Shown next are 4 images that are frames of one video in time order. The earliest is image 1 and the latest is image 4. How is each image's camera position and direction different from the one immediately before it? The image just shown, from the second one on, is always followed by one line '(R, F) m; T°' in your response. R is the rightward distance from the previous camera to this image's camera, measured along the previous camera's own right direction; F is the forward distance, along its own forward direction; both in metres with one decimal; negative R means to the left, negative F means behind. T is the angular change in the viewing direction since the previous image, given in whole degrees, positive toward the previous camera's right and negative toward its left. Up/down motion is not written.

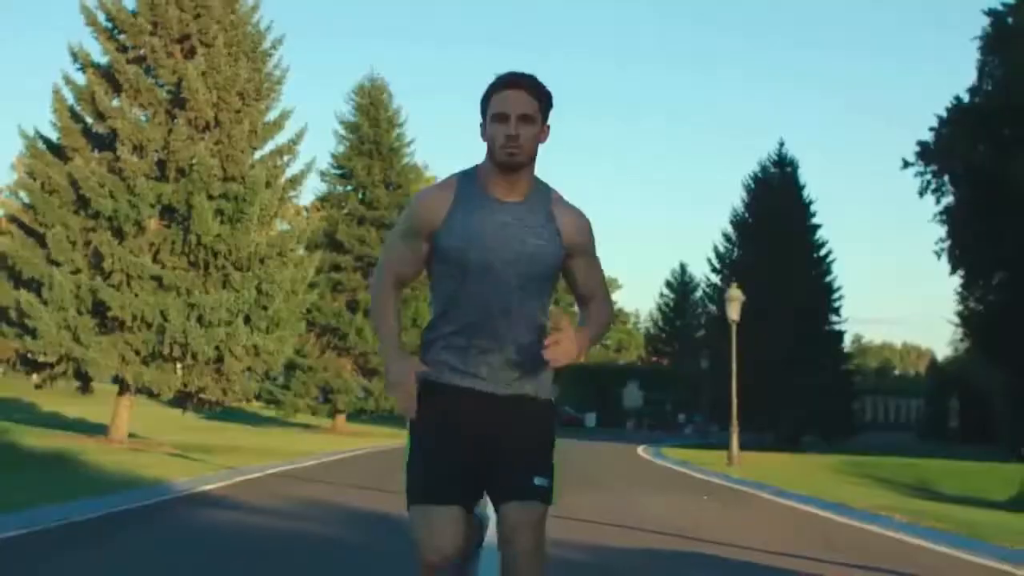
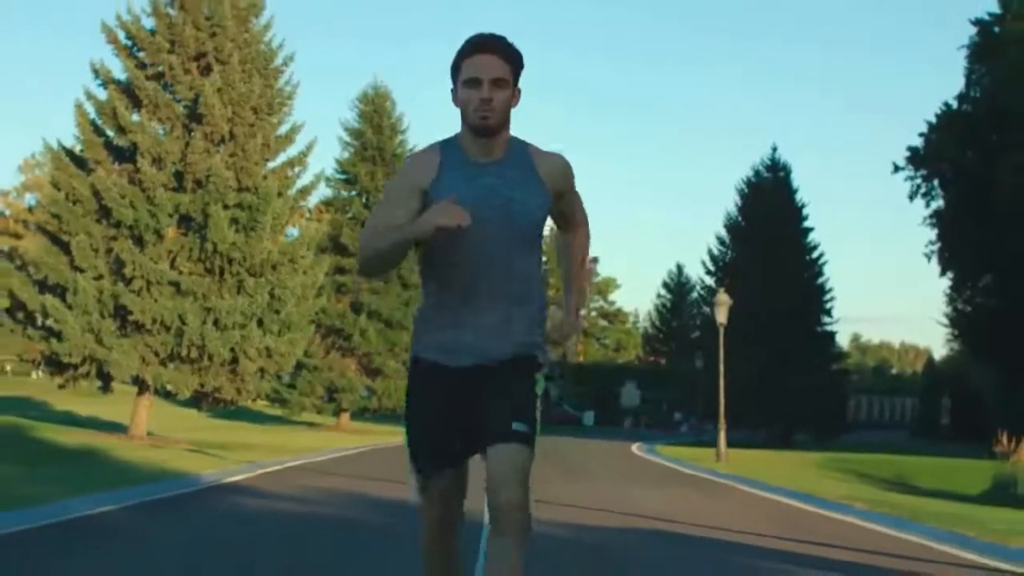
(0.0, -1.3) m; 0°
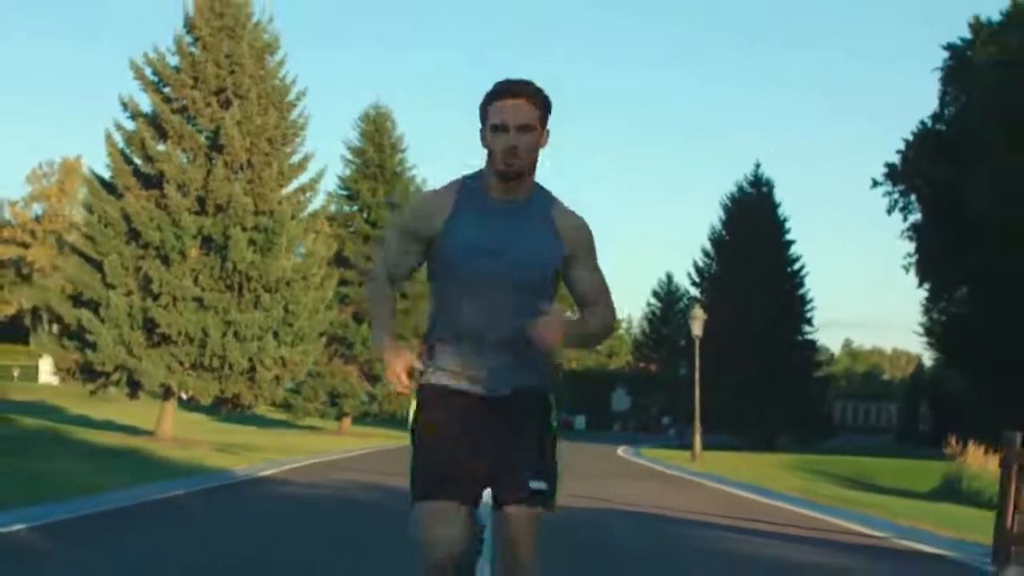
(0.0, -2.4) m; 0°
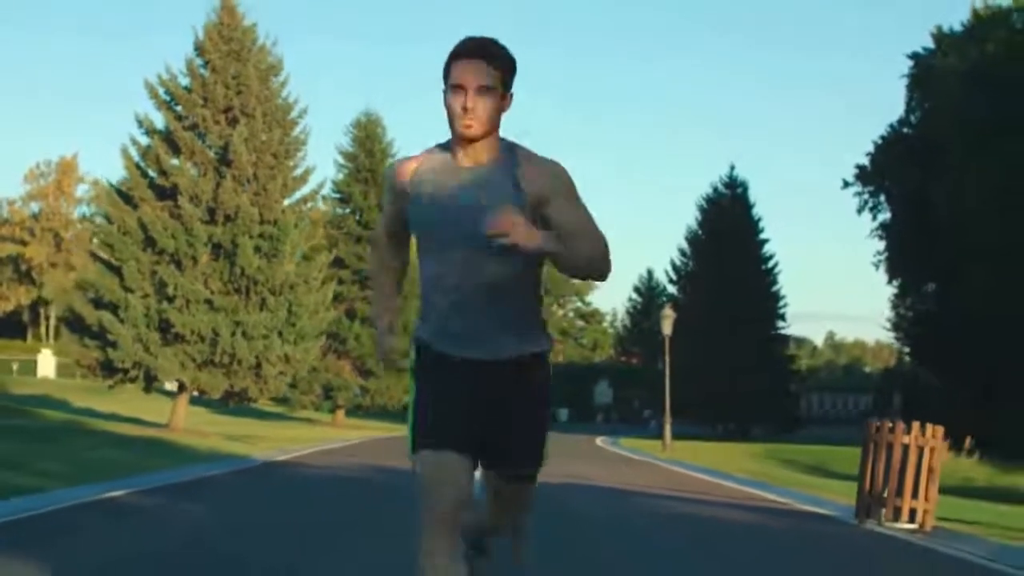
(0.0, -2.4) m; +1°
